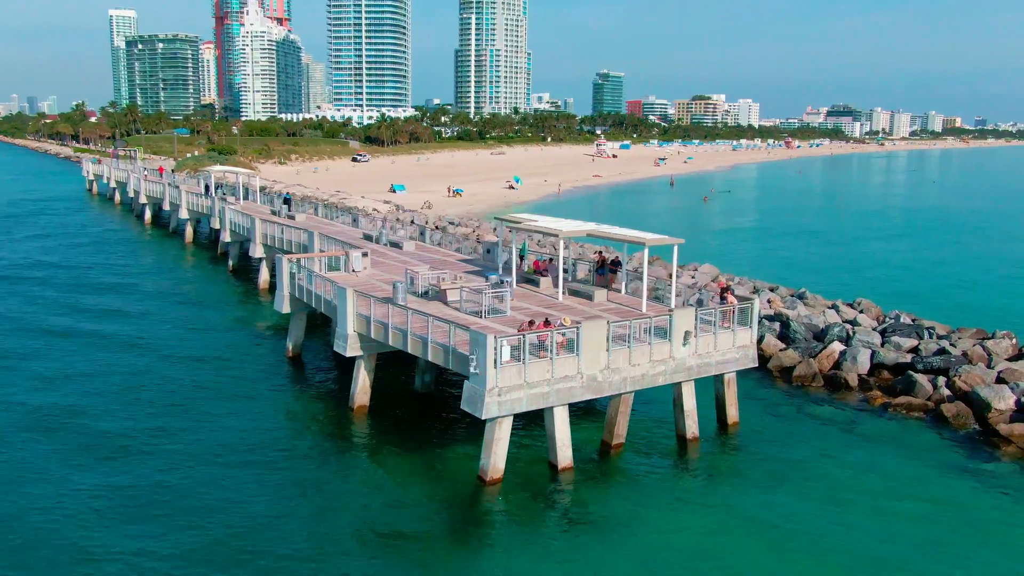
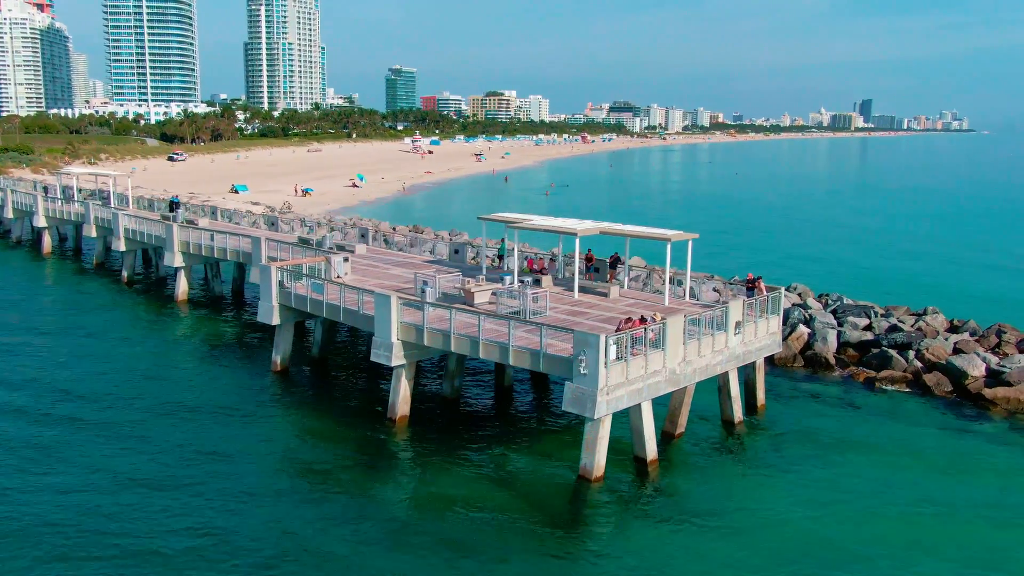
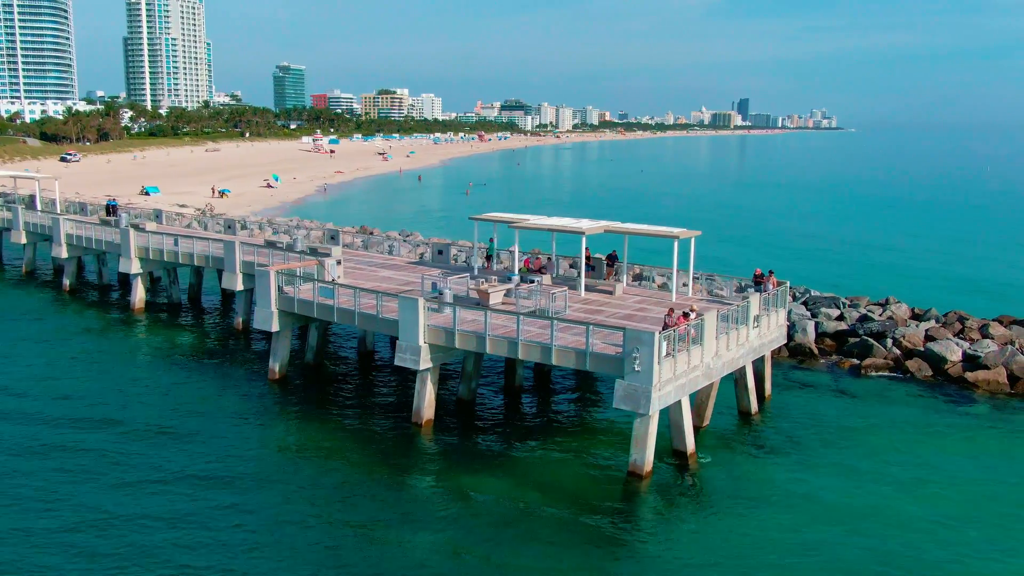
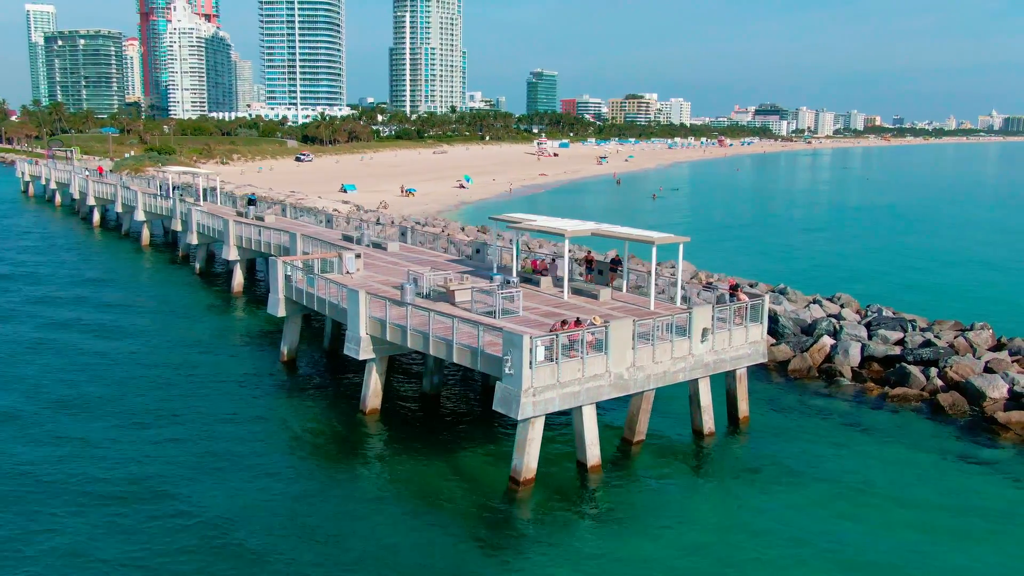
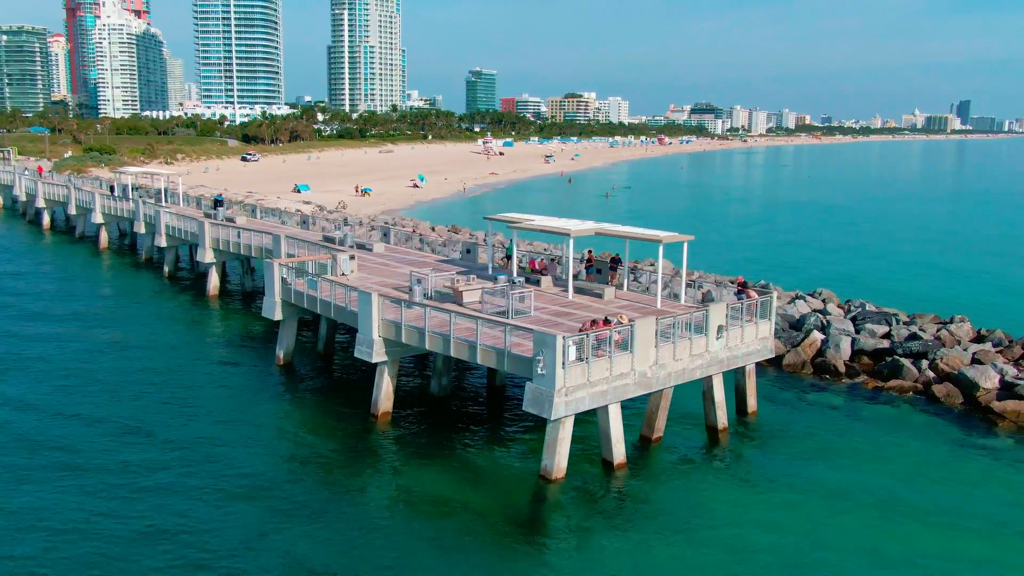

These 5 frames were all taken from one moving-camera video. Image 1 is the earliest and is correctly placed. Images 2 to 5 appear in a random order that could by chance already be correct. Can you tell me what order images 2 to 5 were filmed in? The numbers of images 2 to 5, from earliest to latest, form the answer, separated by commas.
4, 5, 2, 3
